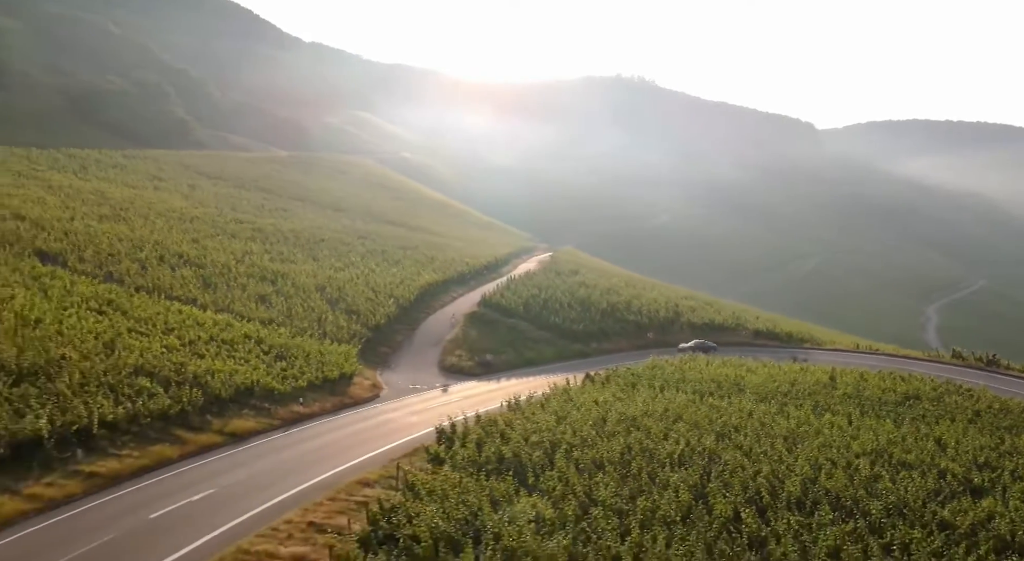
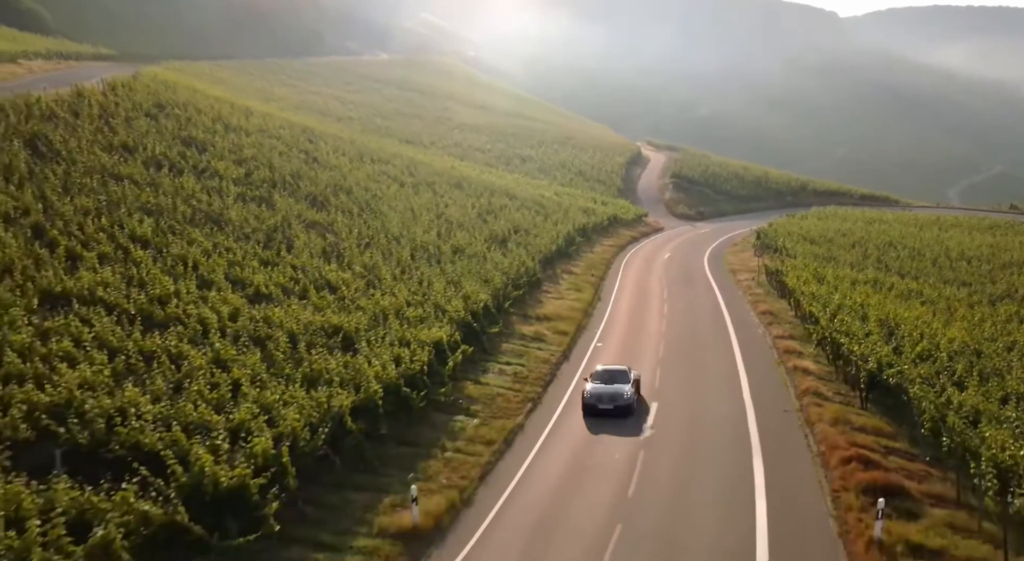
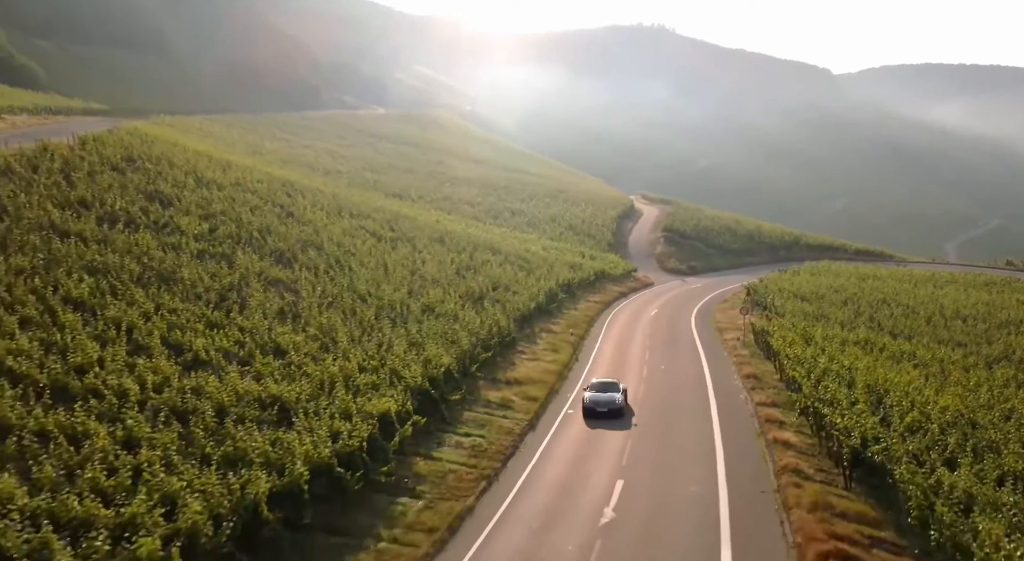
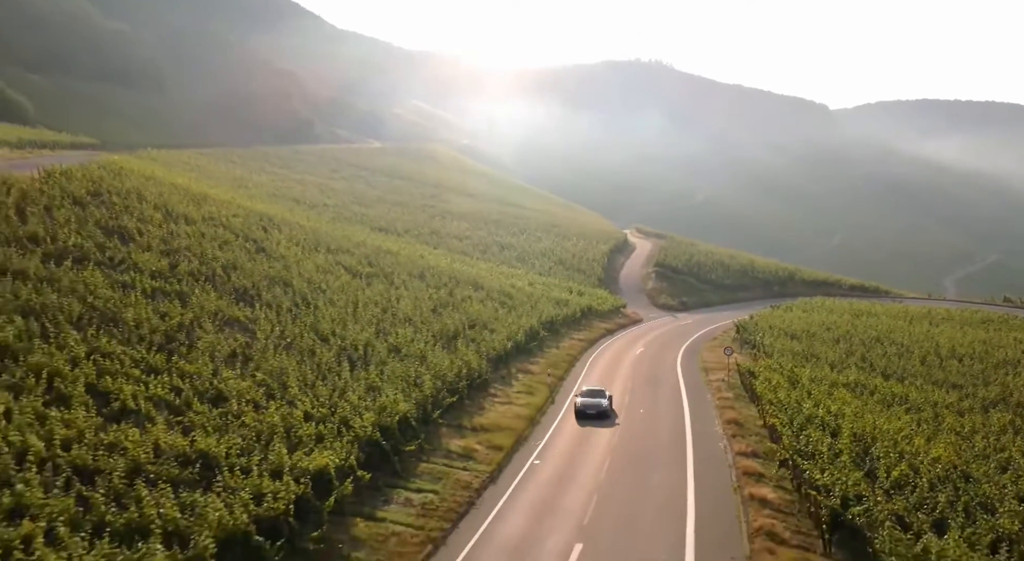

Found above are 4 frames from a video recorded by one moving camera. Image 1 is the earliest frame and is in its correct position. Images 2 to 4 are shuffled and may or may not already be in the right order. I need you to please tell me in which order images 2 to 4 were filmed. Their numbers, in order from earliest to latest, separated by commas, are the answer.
4, 3, 2
